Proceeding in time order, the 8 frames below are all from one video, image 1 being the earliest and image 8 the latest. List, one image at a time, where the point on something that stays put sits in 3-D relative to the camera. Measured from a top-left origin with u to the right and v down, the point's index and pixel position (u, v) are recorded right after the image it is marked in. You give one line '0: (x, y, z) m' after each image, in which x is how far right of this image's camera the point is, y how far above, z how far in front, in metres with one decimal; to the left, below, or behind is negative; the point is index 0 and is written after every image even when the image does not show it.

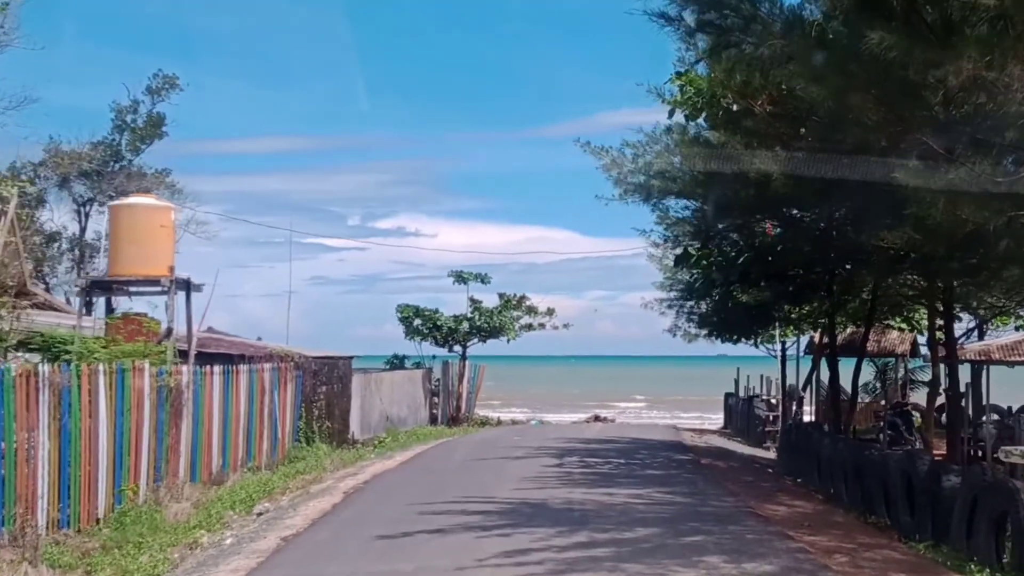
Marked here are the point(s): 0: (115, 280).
0: (-6.4, +0.2, +18.3) m
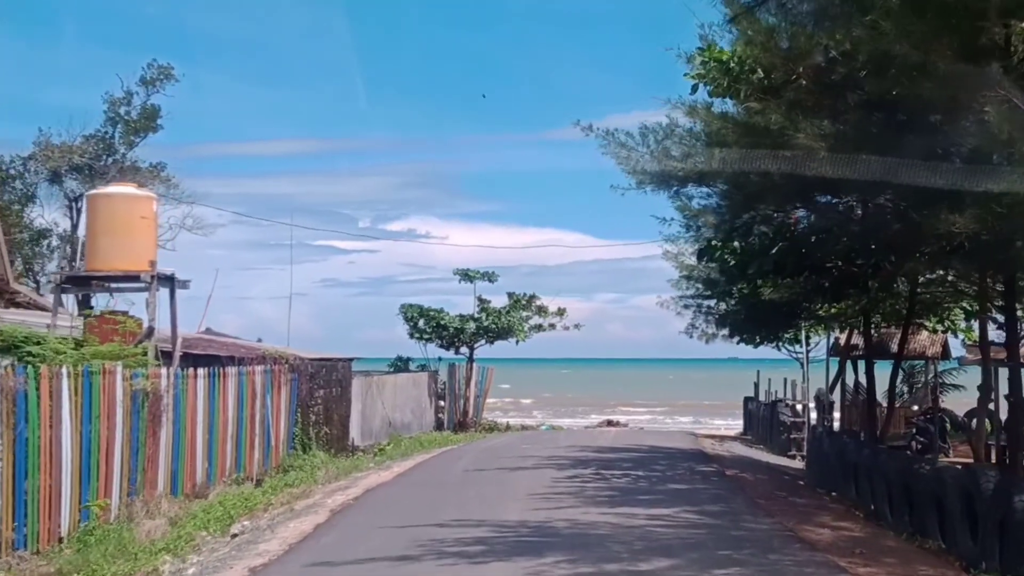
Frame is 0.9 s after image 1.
0: (-6.3, +0.2, +17.0) m
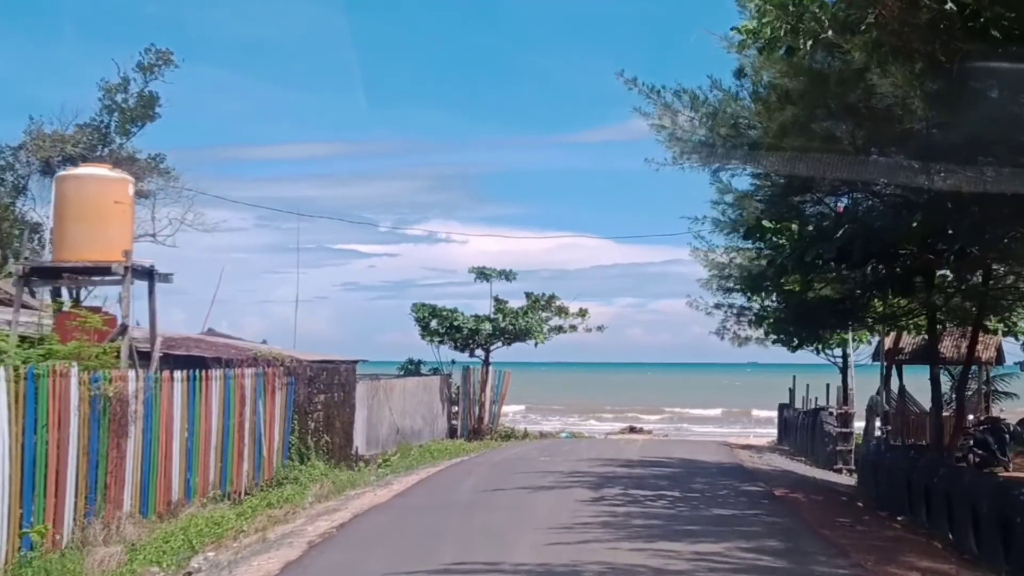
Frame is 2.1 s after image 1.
0: (-6.0, +0.3, +15.2) m
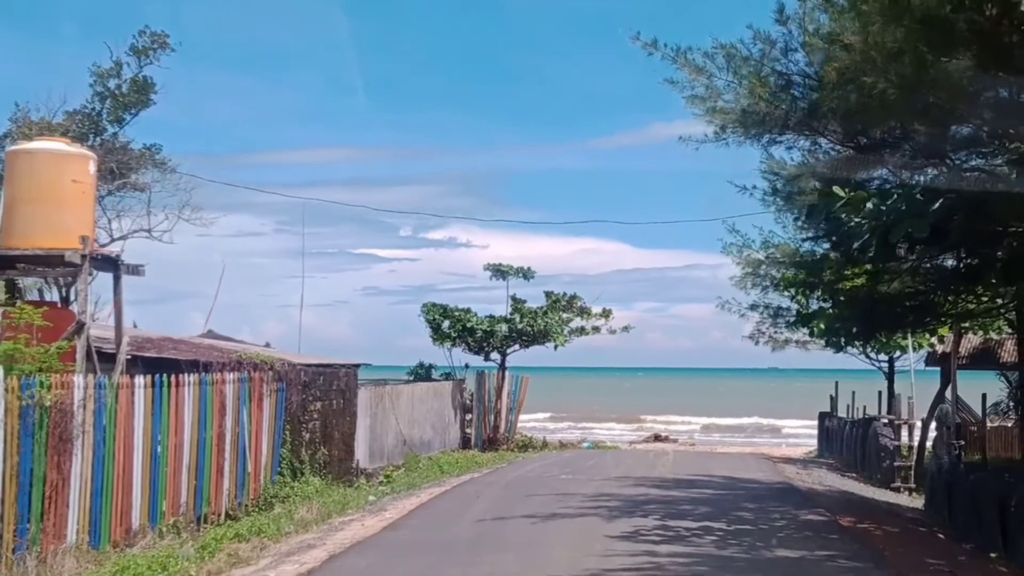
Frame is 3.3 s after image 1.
0: (-5.8, +0.4, +13.2) m
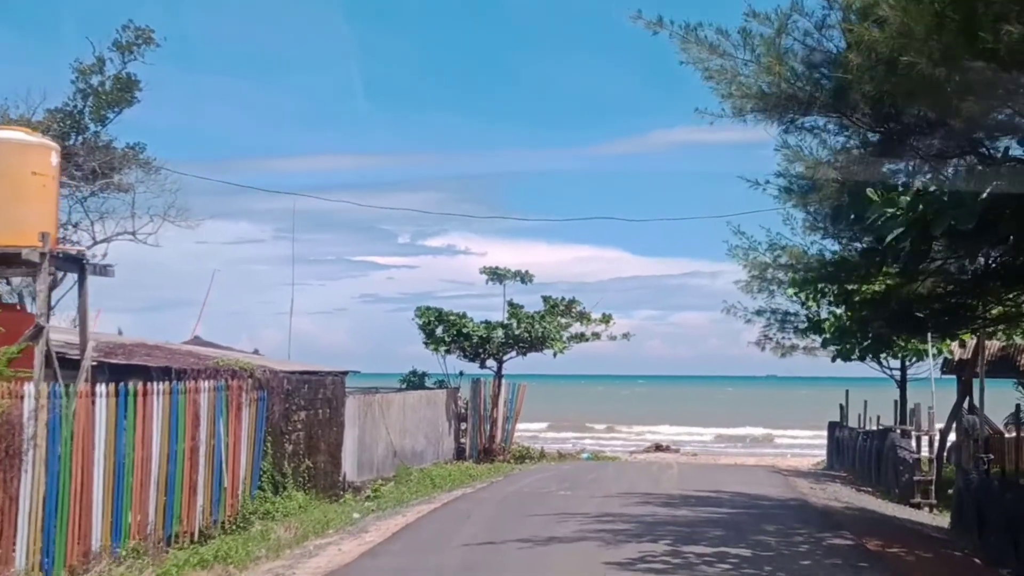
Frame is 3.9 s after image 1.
0: (-5.9, +0.4, +12.2) m
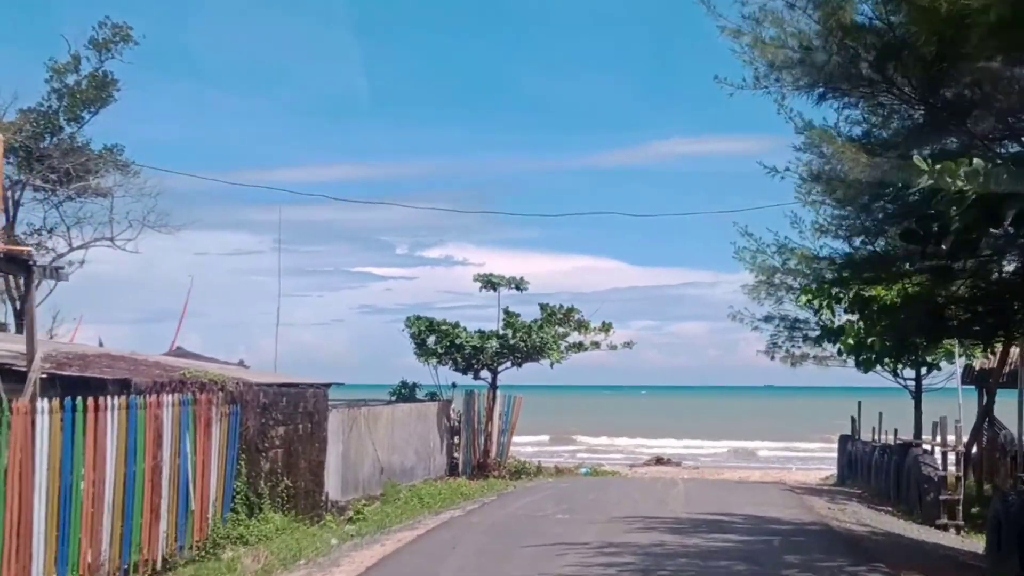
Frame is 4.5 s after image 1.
0: (-6.0, +0.4, +11.0) m
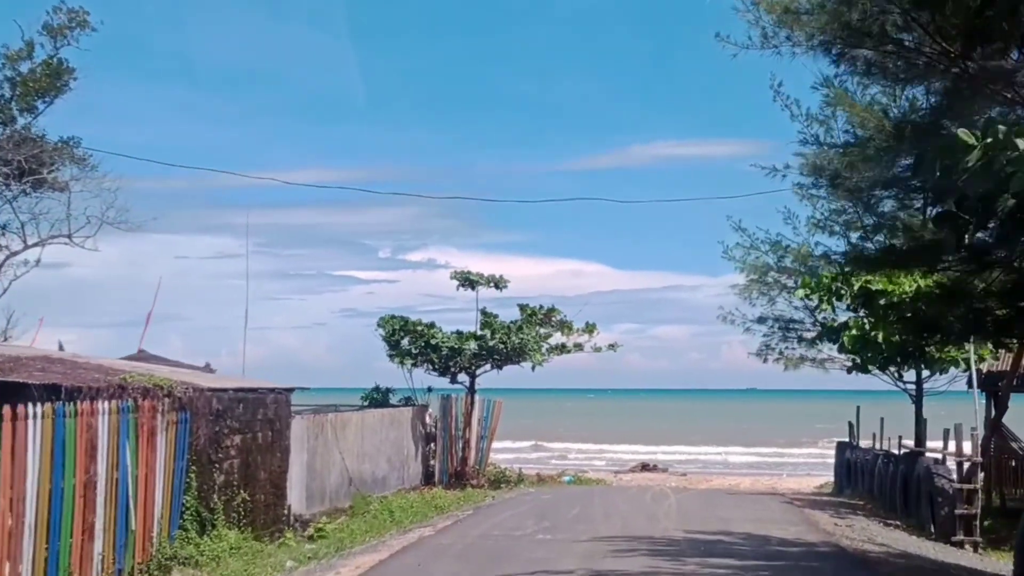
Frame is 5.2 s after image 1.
0: (-6.2, +0.4, +9.6) m
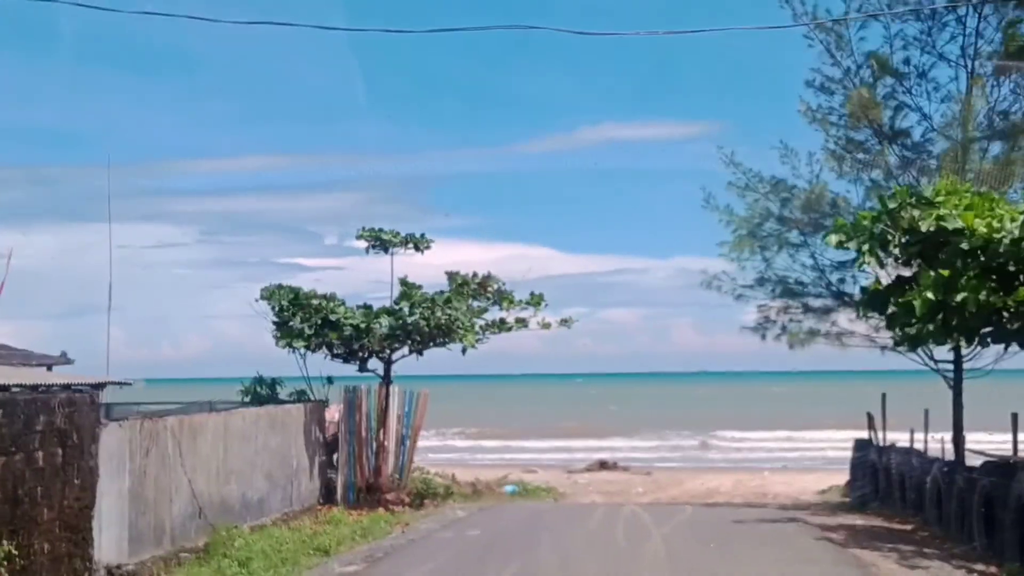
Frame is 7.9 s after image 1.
0: (-6.8, +0.8, +4.1) m
